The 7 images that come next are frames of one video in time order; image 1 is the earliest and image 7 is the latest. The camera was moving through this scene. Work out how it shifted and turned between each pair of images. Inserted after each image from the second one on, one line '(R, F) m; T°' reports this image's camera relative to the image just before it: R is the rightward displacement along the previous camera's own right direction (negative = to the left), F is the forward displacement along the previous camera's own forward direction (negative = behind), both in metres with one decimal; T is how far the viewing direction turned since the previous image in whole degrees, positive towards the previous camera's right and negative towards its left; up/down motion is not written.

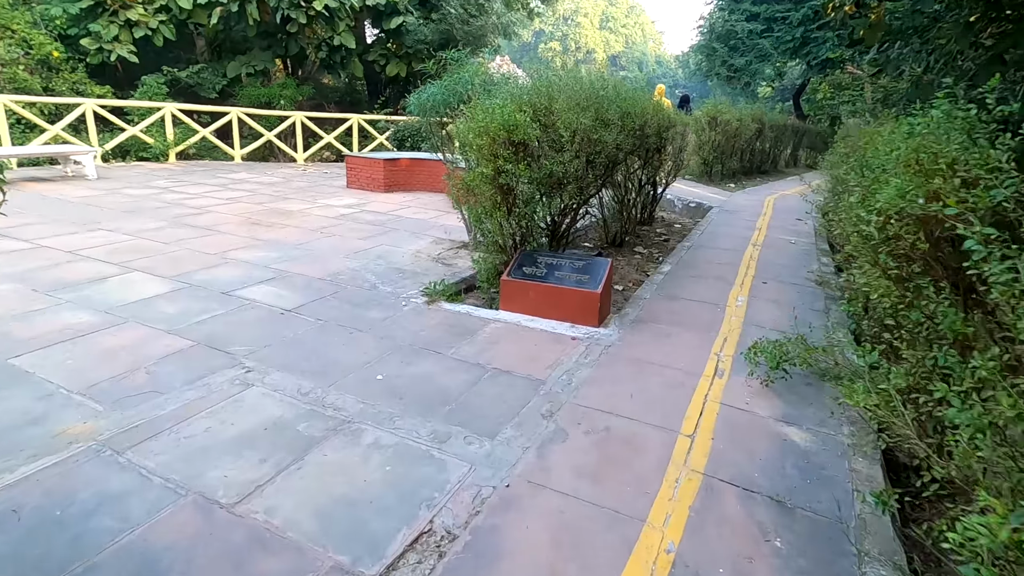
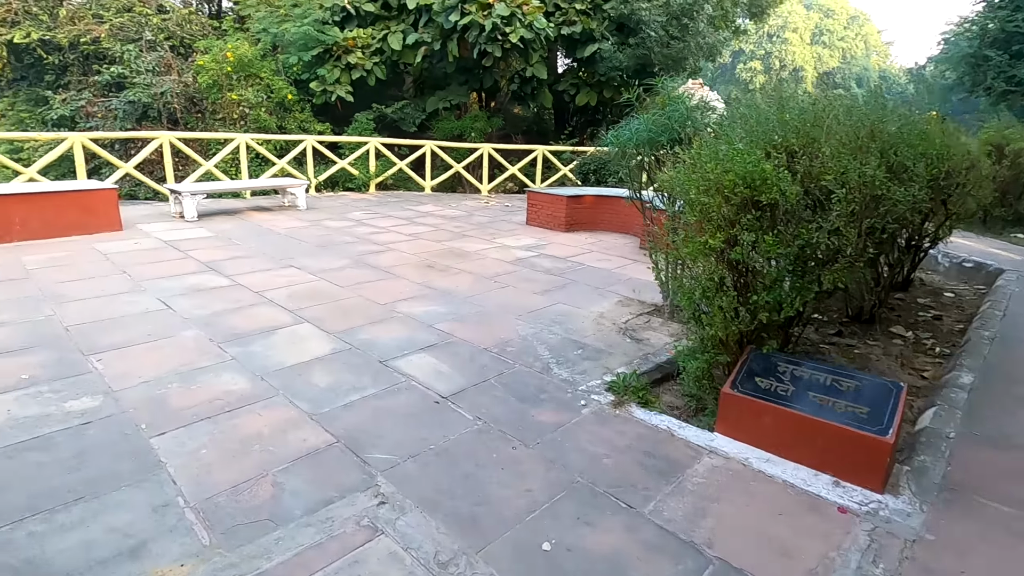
(-0.2, +0.6) m; -18°
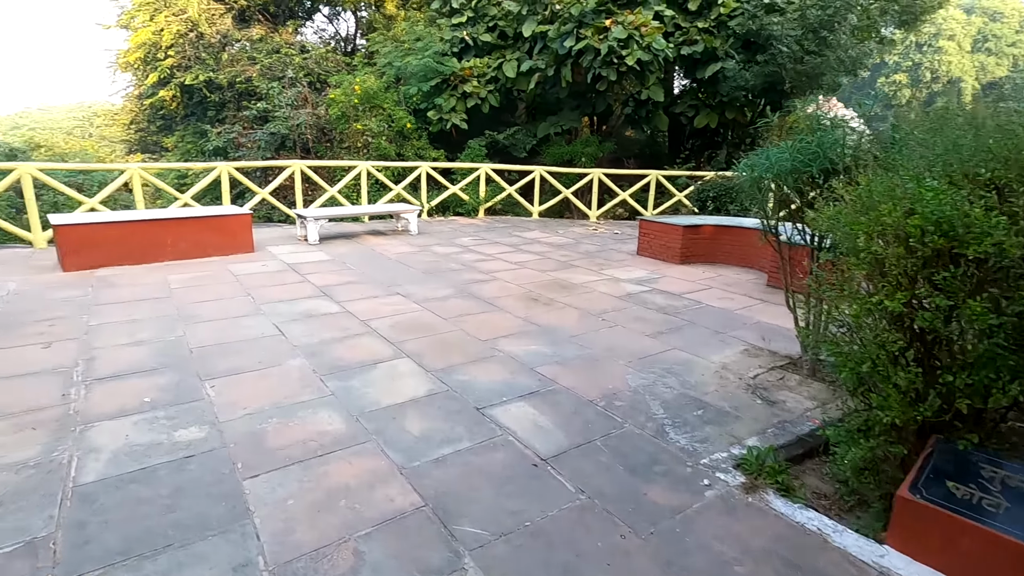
(0.0, +0.2) m; -11°
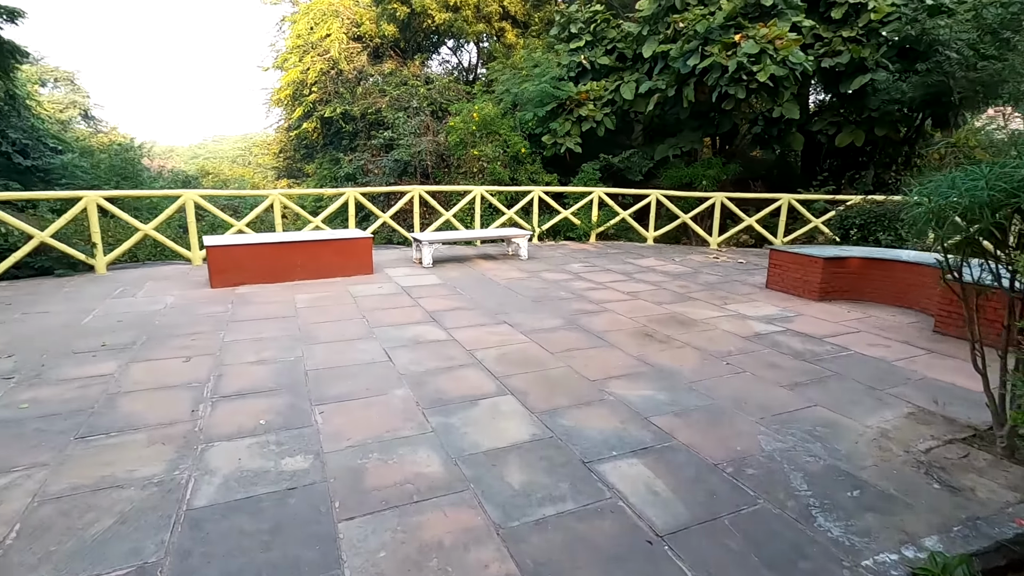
(0.0, +0.2) m; -12°
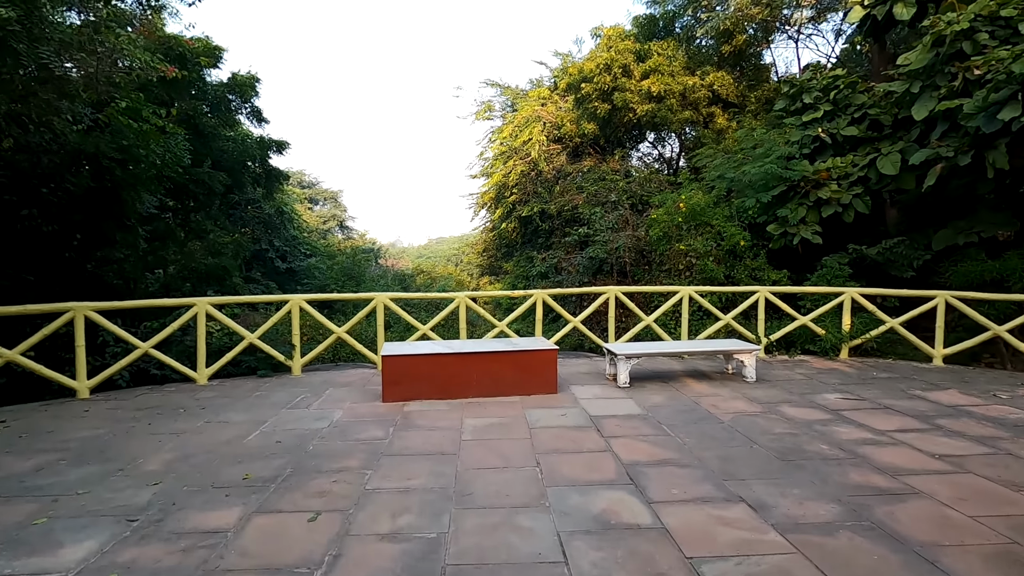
(-0.2, +0.9) m; -21°
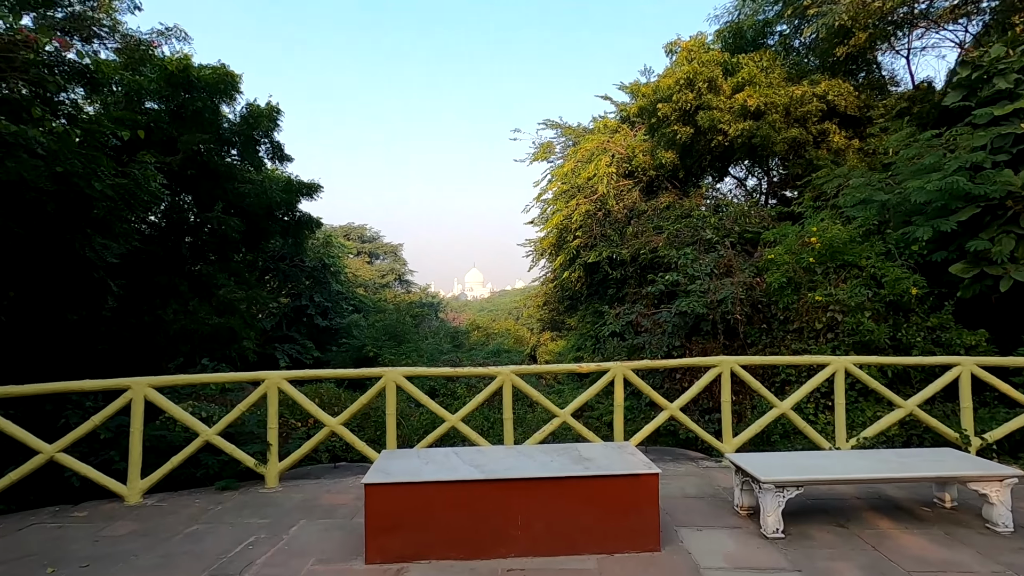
(0.0, +1.6) m; -7°
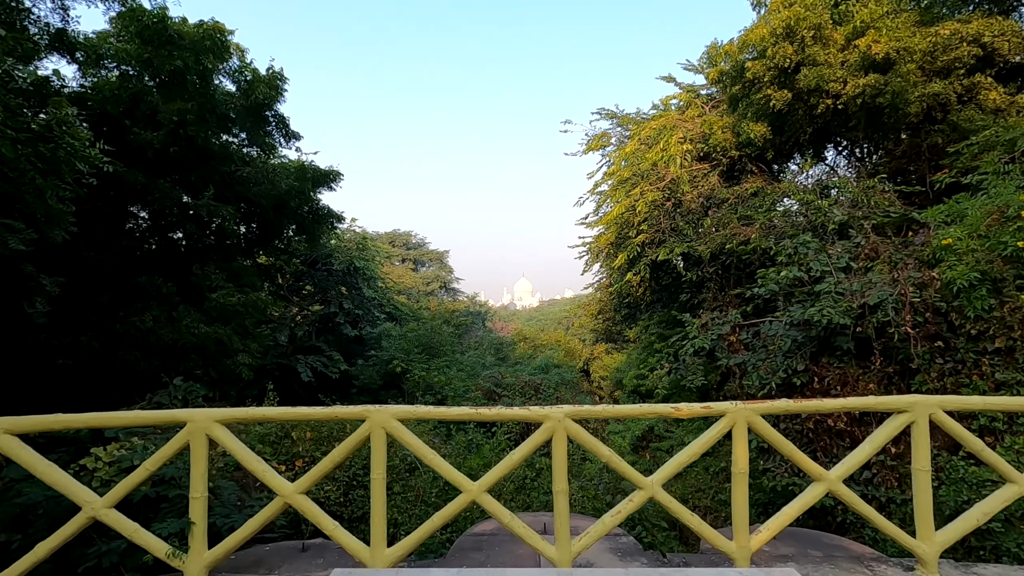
(0.0, +1.4) m; -5°
